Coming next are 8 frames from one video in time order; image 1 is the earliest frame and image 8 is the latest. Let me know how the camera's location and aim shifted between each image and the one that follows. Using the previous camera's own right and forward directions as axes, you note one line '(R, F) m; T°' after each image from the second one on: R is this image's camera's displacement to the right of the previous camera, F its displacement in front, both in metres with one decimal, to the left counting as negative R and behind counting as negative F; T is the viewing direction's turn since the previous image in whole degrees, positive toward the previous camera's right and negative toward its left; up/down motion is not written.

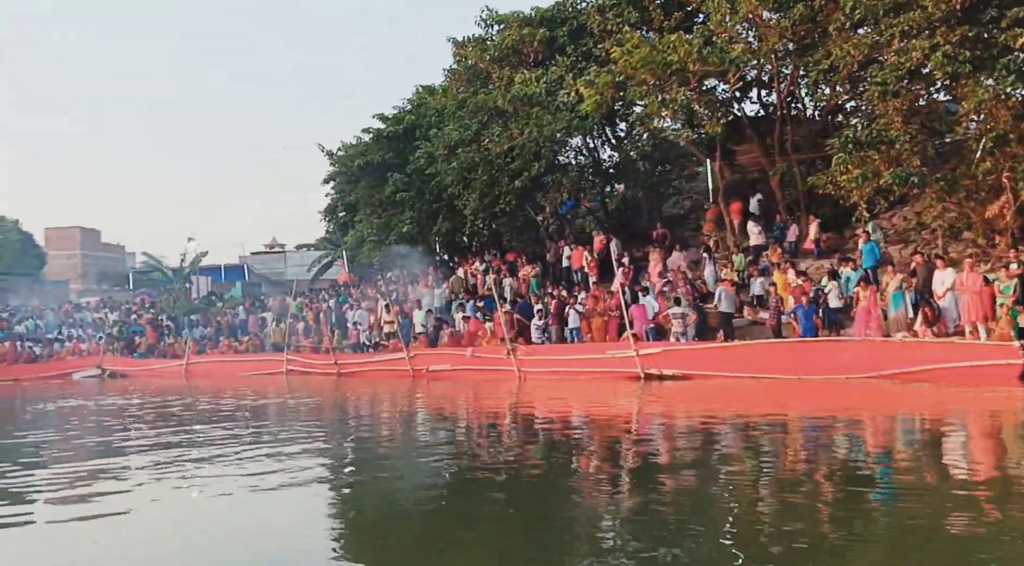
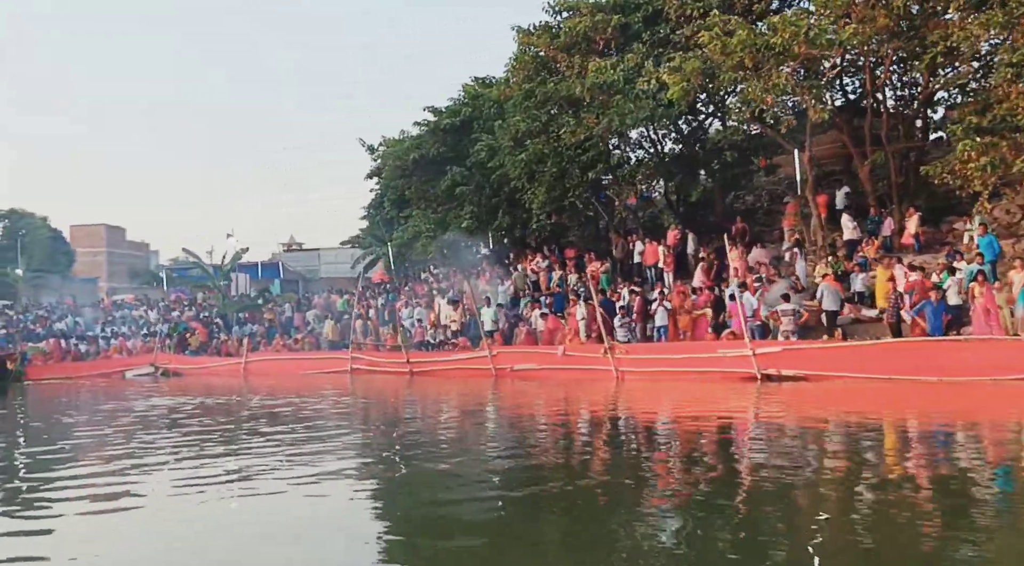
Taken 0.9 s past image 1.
(-1.3, +1.1) m; -1°
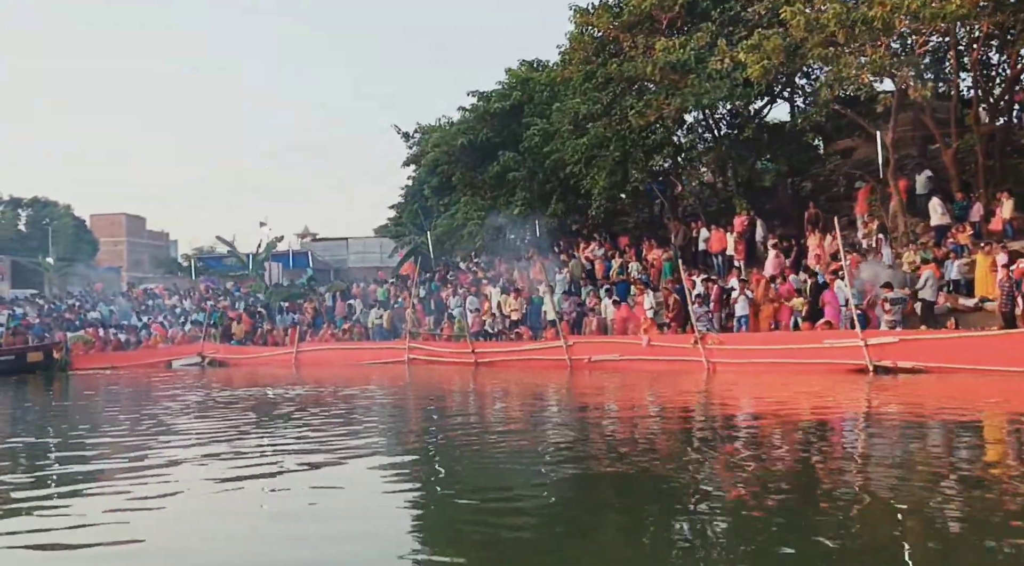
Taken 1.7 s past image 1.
(-1.1, +0.9) m; -1°
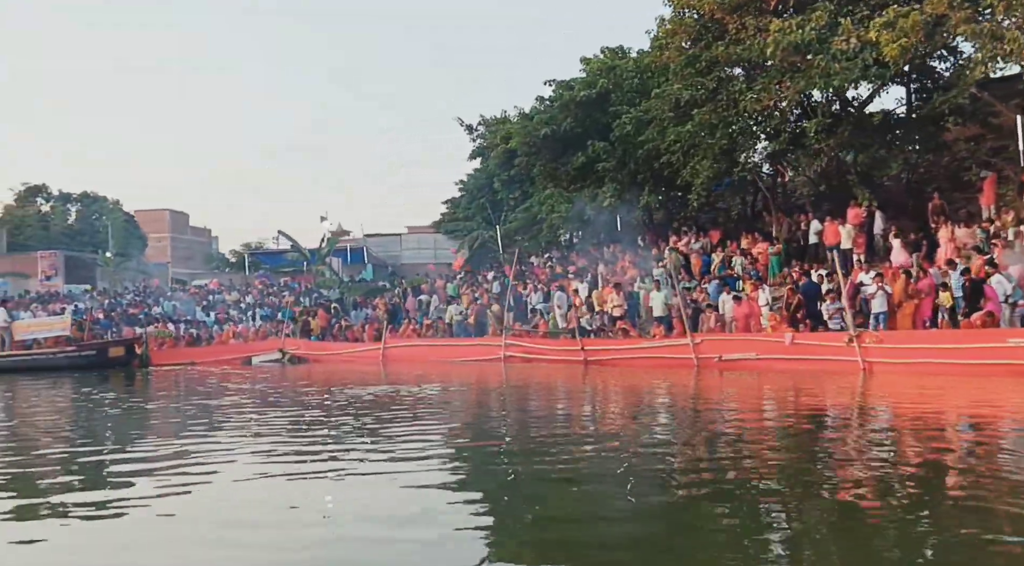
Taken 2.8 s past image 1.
(-1.5, +1.3) m; -2°
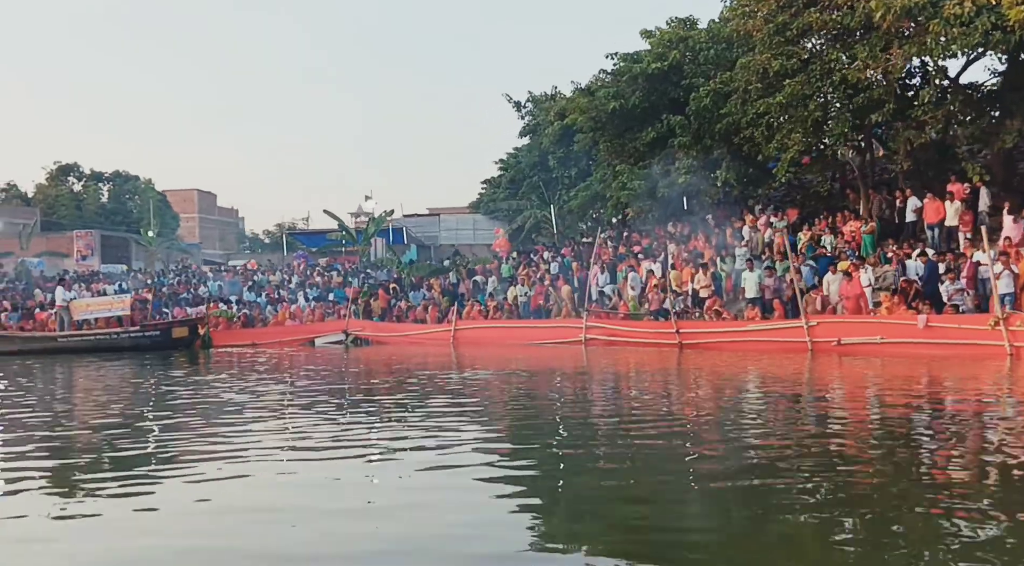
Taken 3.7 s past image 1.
(-1.3, +1.2) m; -1°
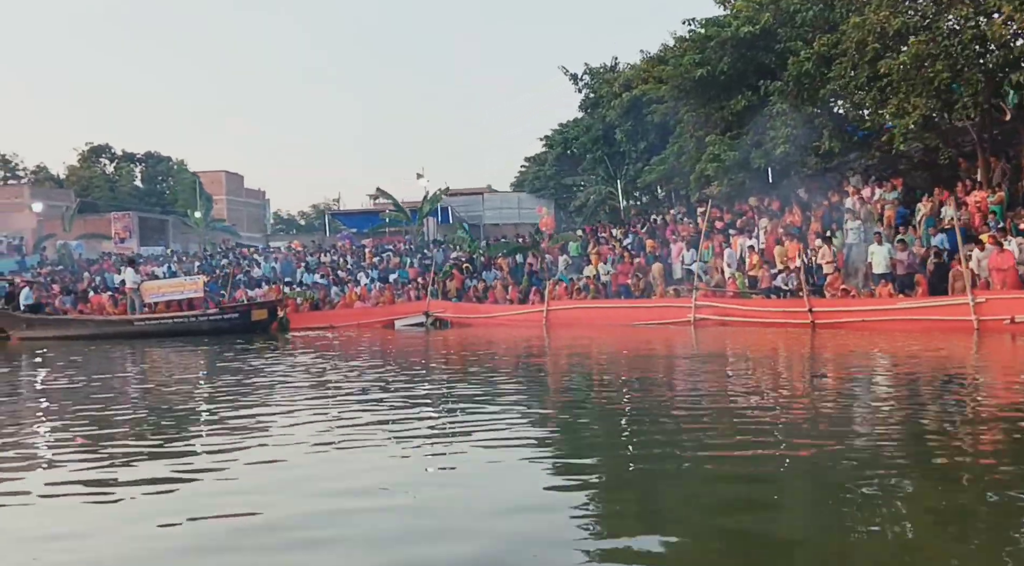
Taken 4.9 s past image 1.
(-1.6, +1.6) m; -1°
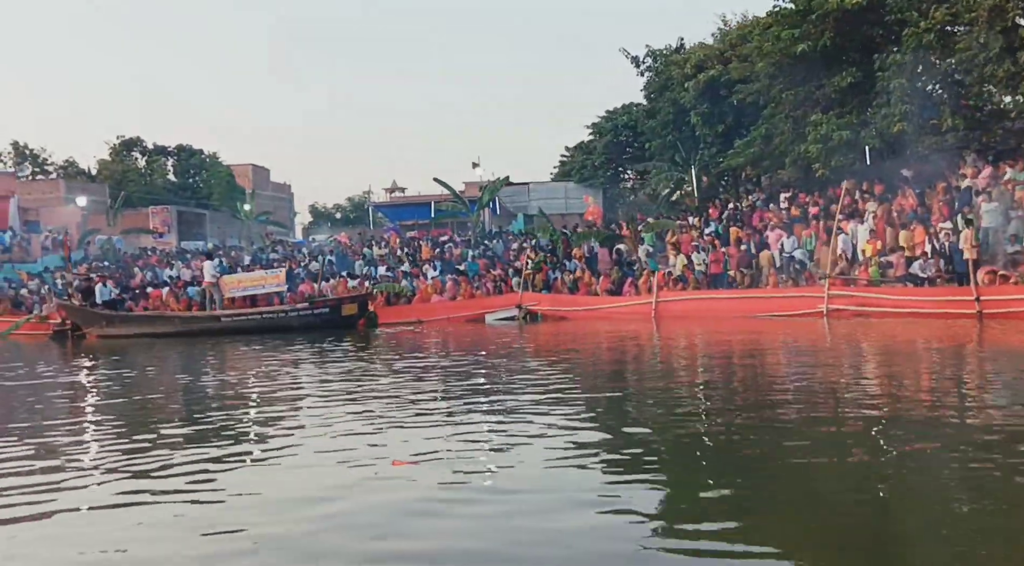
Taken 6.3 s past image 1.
(-1.8, +1.7) m; -1°
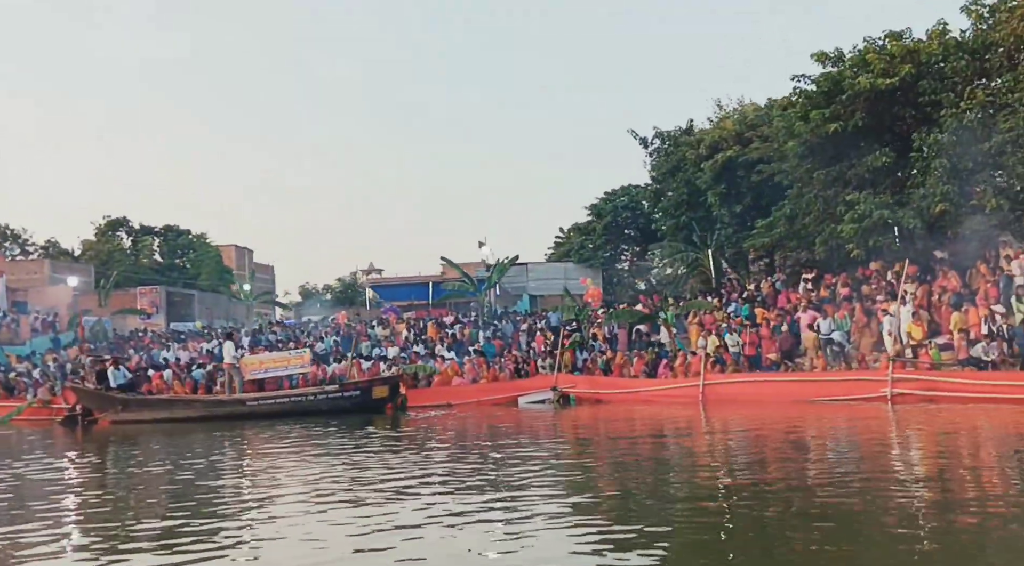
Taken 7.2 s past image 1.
(-1.2, +1.0) m; +1°
